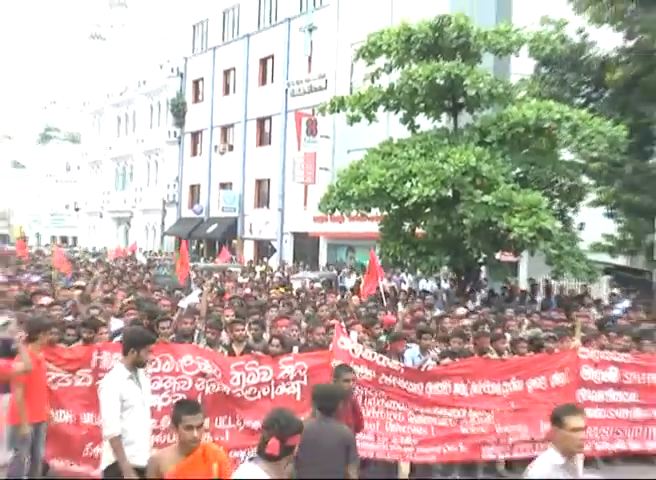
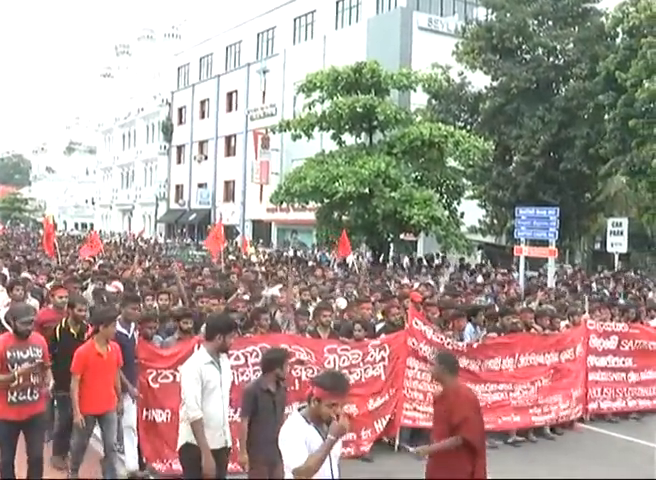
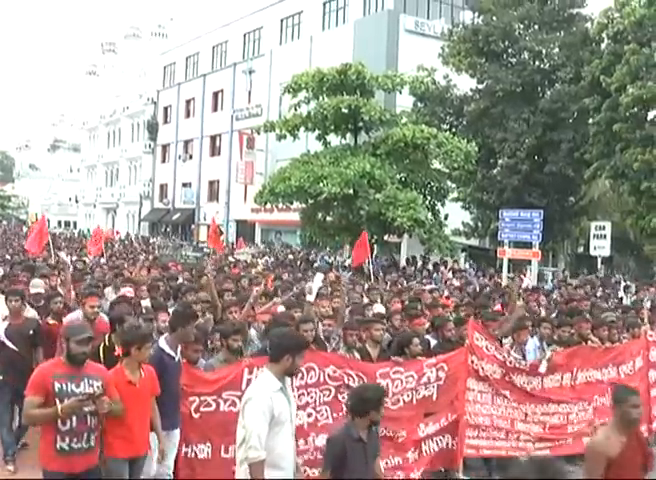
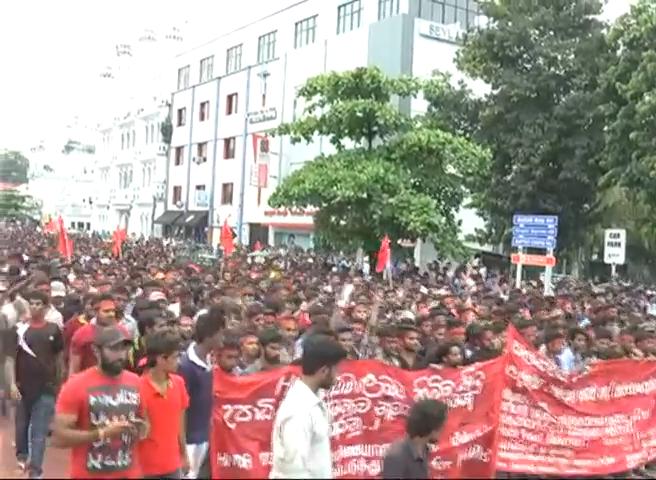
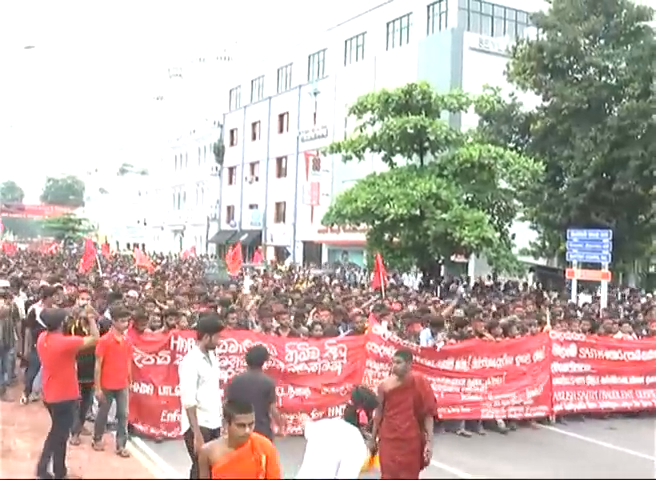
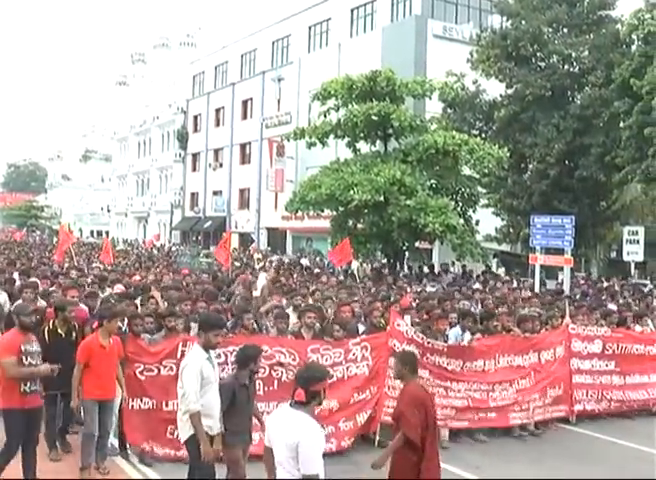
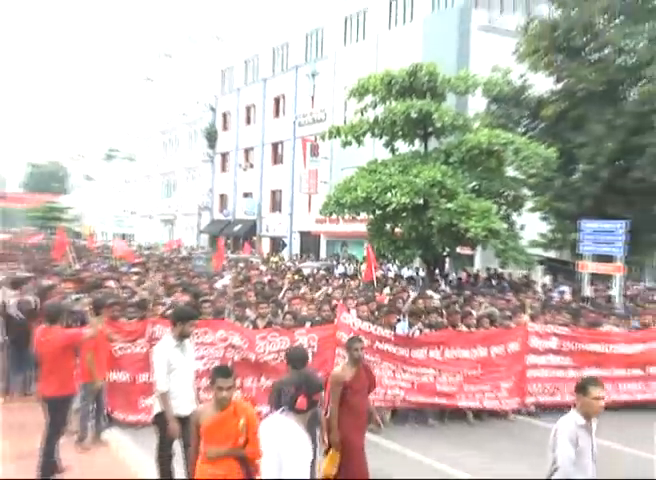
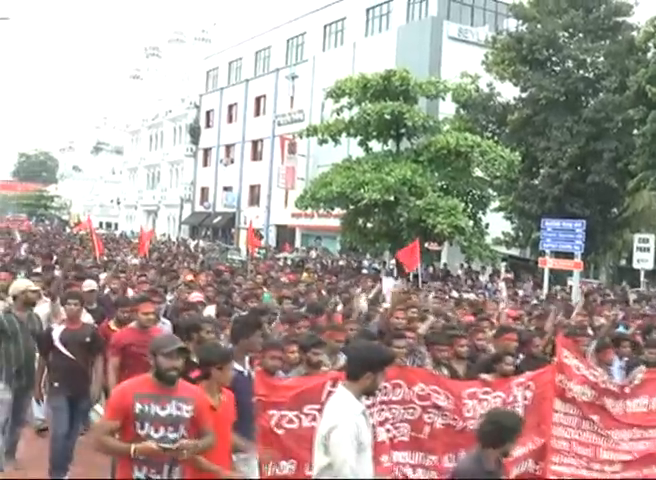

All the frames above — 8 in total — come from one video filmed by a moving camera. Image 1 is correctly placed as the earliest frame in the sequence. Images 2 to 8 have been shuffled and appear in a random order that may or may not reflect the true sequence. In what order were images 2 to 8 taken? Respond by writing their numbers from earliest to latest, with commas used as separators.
7, 5, 6, 2, 3, 4, 8
